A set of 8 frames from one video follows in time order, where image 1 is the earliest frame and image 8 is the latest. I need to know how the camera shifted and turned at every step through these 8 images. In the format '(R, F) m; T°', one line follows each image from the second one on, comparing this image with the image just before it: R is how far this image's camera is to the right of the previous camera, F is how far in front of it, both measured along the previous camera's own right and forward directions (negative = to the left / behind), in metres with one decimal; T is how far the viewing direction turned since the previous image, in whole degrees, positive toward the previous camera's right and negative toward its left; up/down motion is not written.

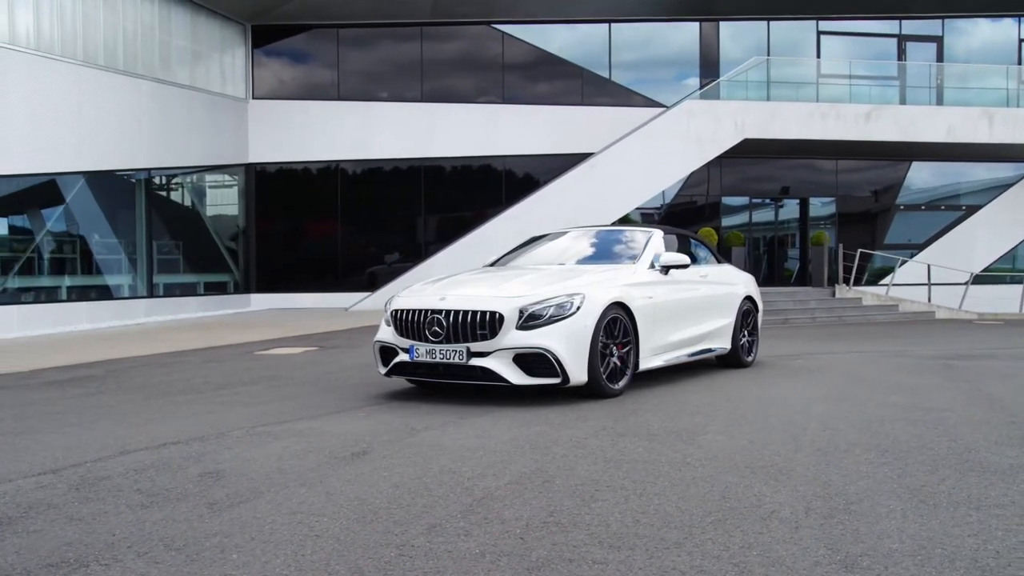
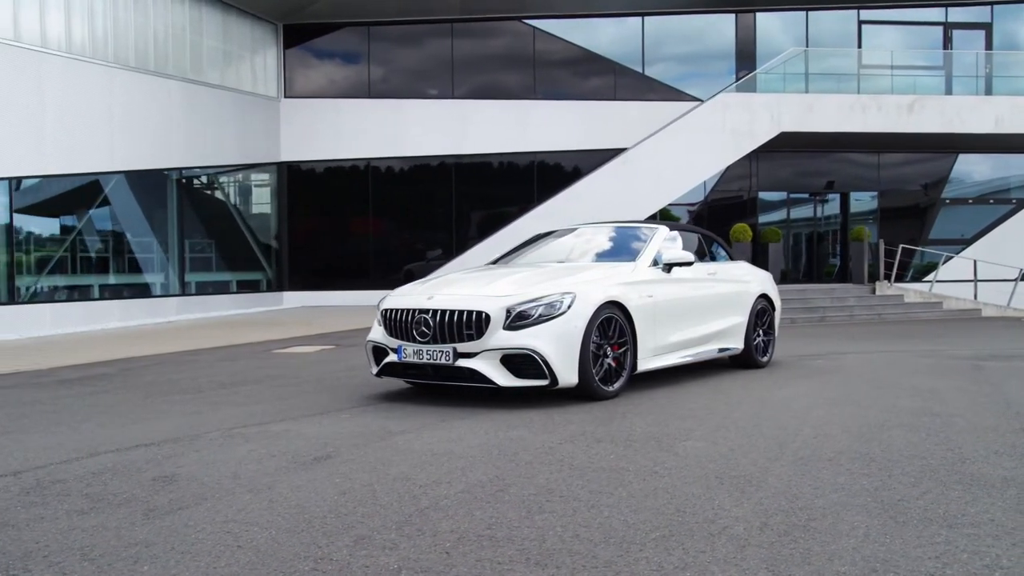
(+0.5, +0.2) m; -3°
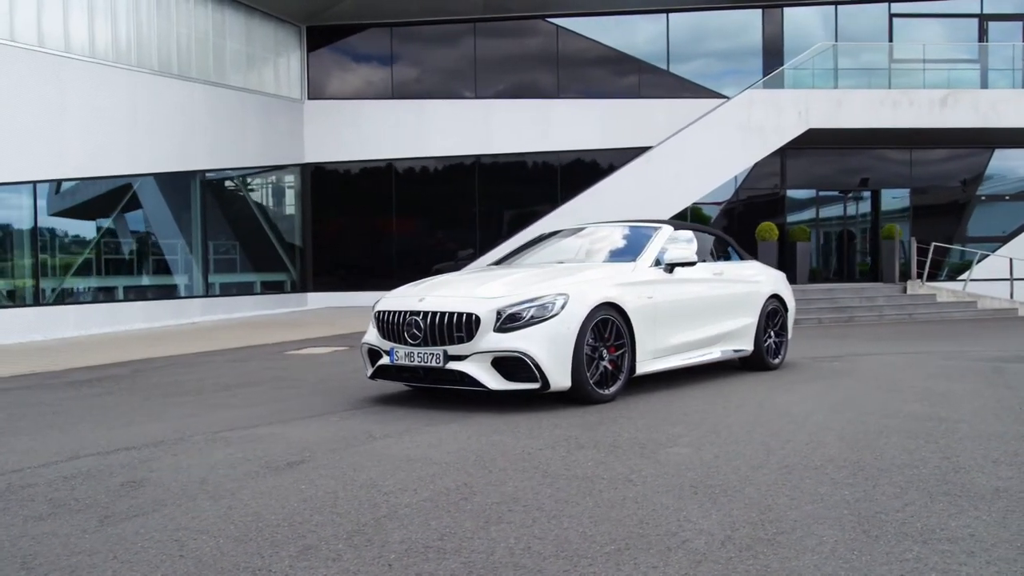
(+0.3, +0.1) m; -2°
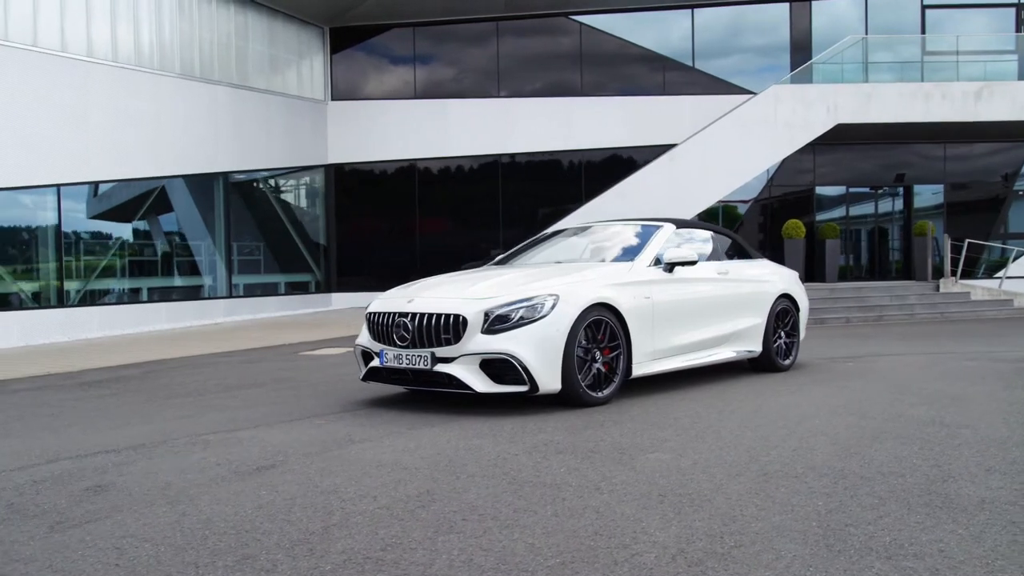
(+0.4, +0.1) m; -2°
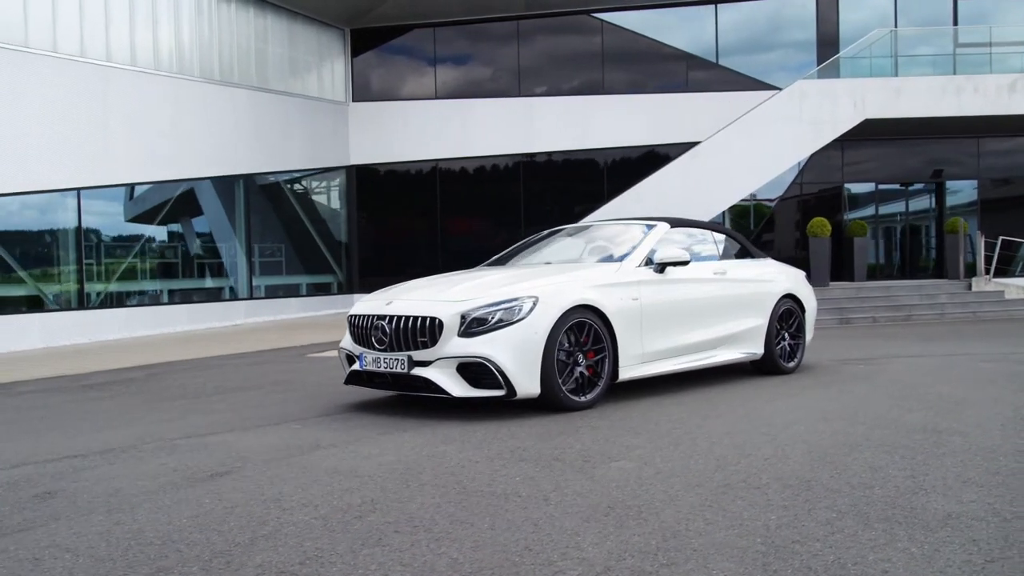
(+0.4, +0.2) m; -3°
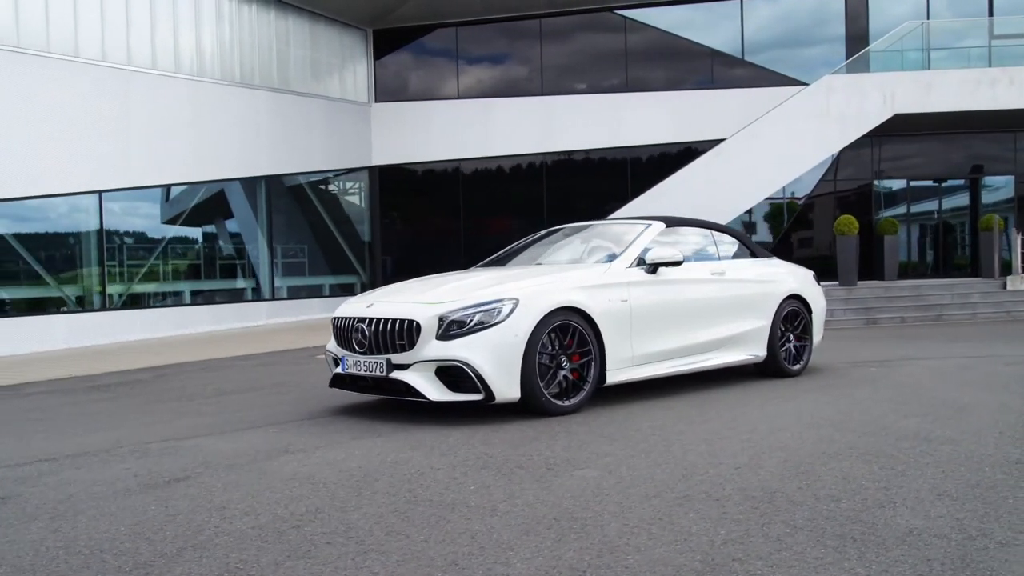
(+0.4, +0.2) m; -3°
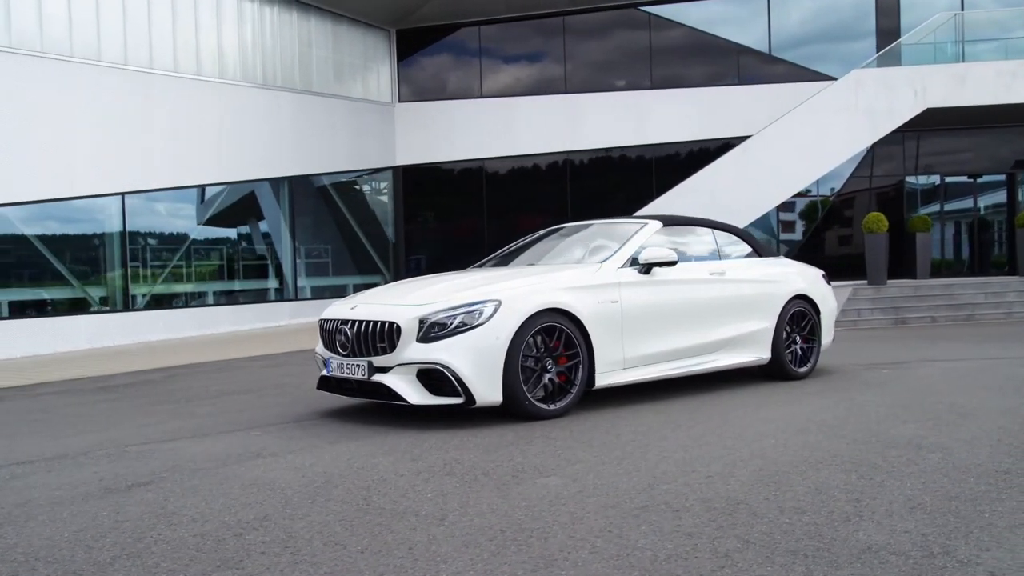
(+0.4, +0.1) m; -3°
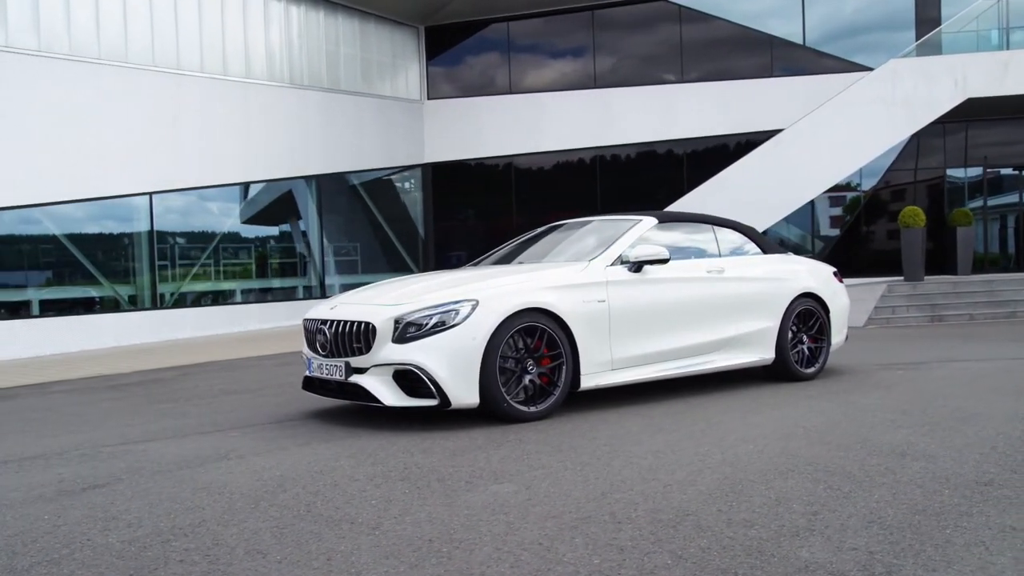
(+0.5, +0.2) m; -3°
